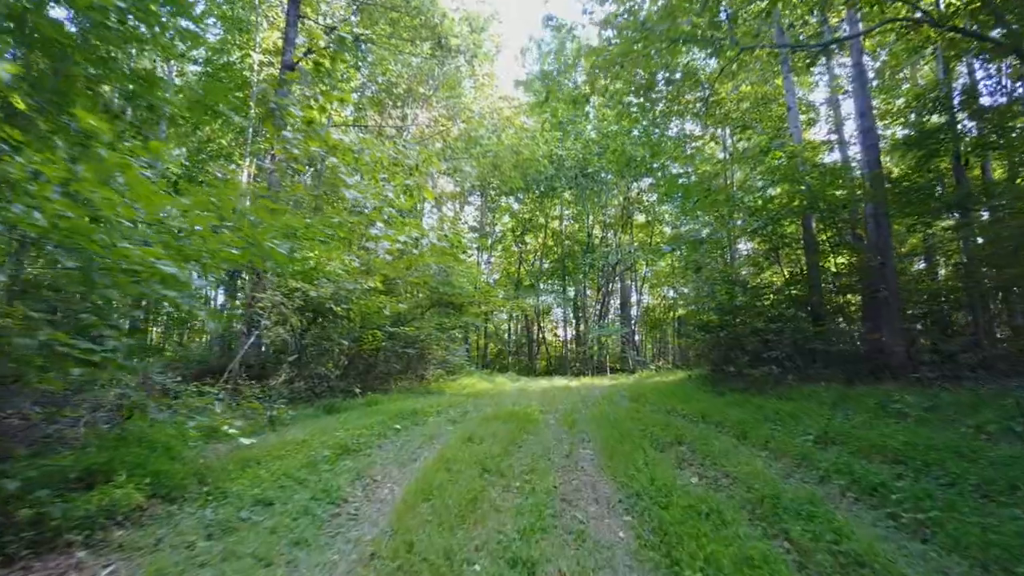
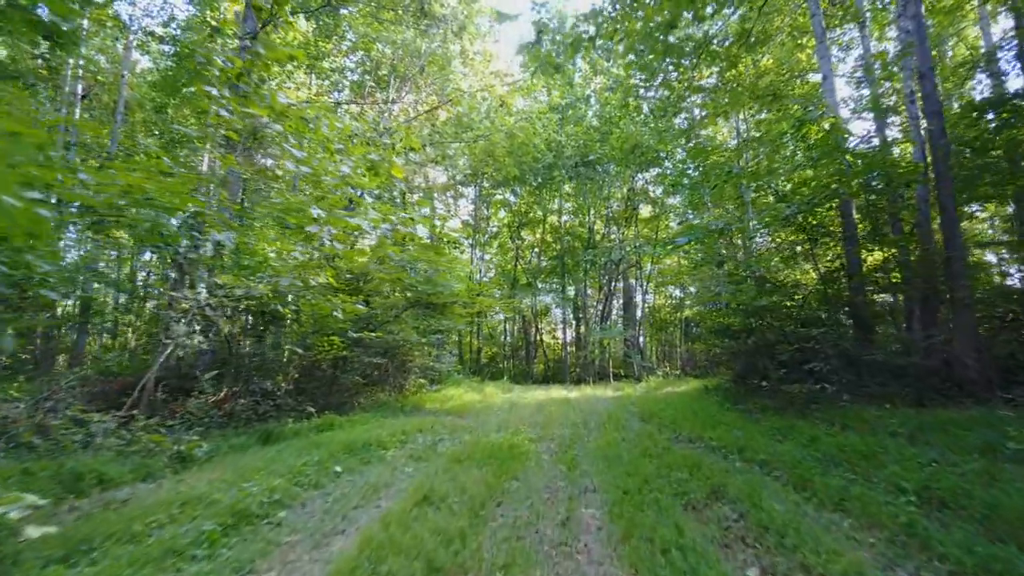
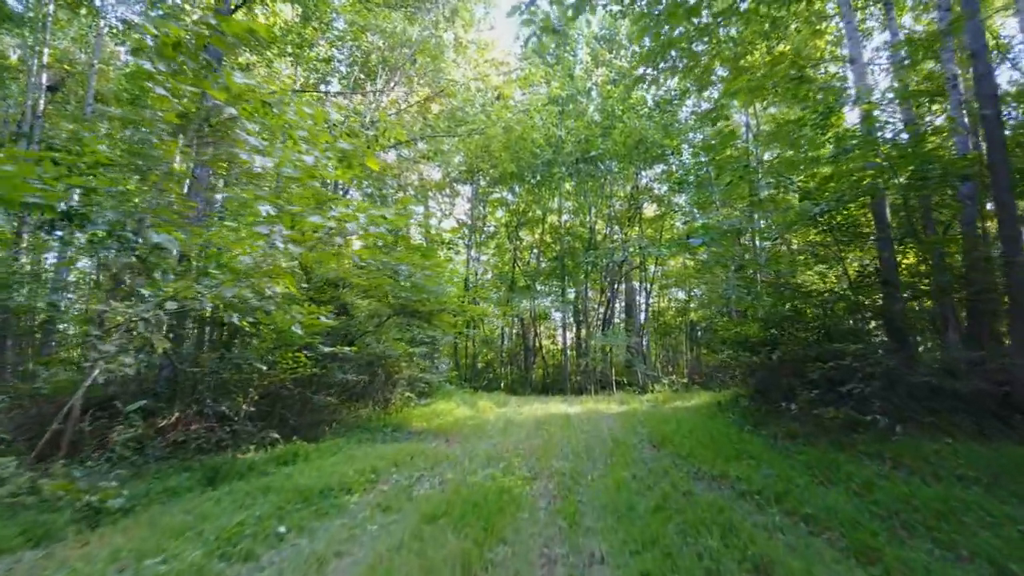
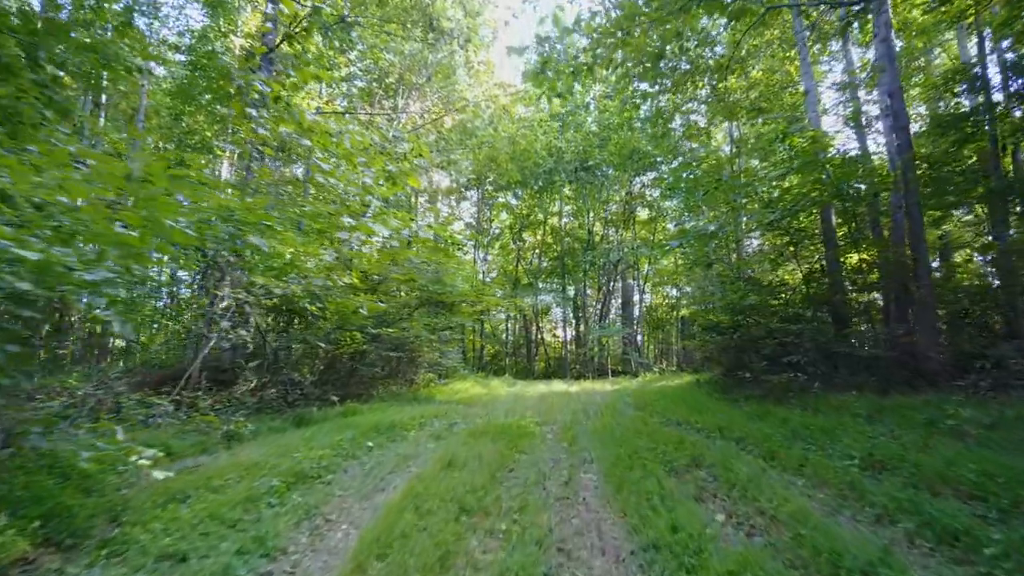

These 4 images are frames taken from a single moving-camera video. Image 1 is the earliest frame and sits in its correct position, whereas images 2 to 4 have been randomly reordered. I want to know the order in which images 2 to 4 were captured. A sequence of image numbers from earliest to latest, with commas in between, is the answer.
4, 2, 3
